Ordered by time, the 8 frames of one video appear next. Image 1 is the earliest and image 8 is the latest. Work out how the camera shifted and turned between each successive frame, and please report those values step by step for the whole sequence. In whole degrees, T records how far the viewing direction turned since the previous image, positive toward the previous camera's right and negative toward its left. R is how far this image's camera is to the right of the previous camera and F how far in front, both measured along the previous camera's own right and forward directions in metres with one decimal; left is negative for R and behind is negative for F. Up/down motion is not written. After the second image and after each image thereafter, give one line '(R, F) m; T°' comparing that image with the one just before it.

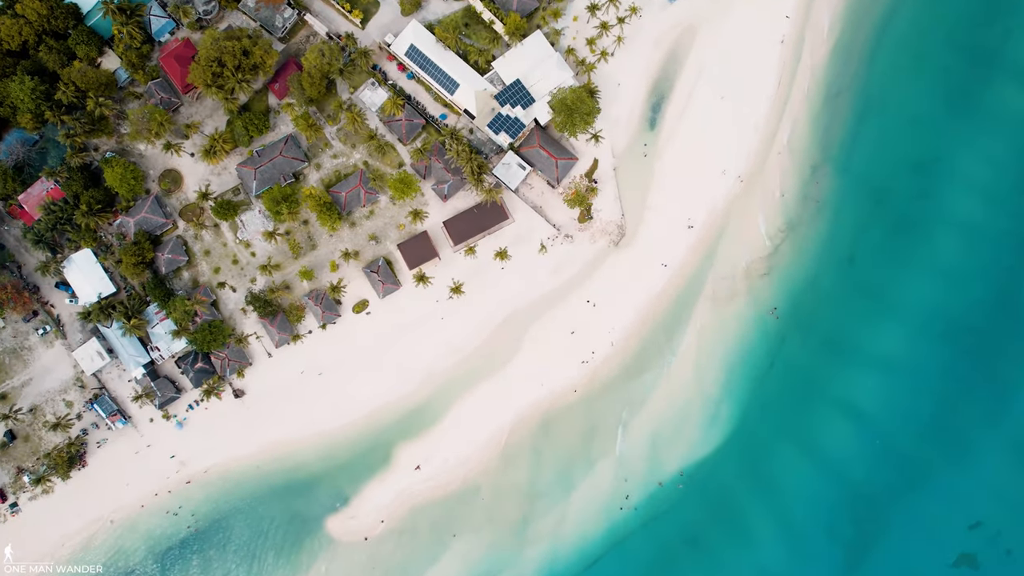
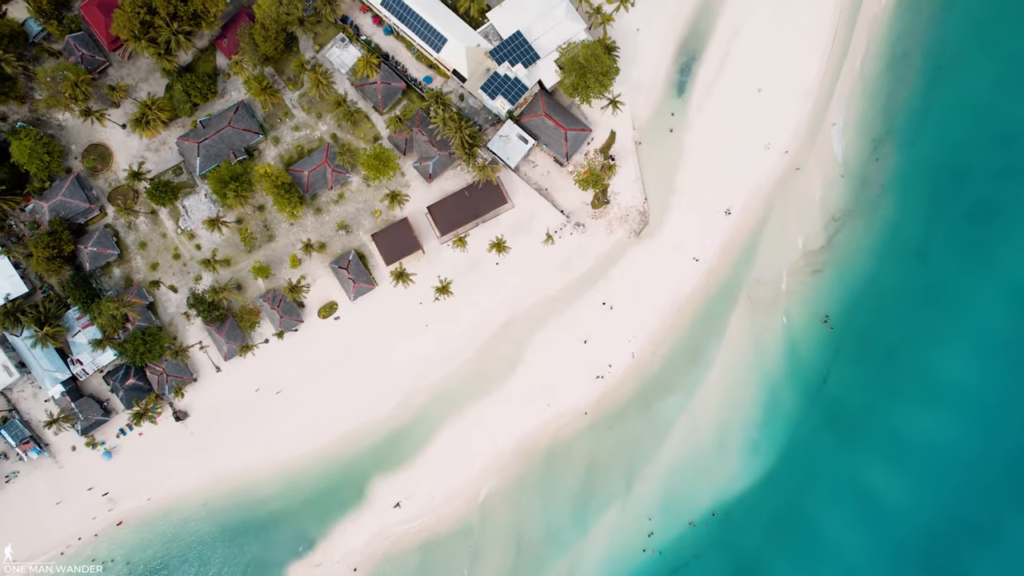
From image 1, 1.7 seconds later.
(+0.1, +7.7) m; 0°
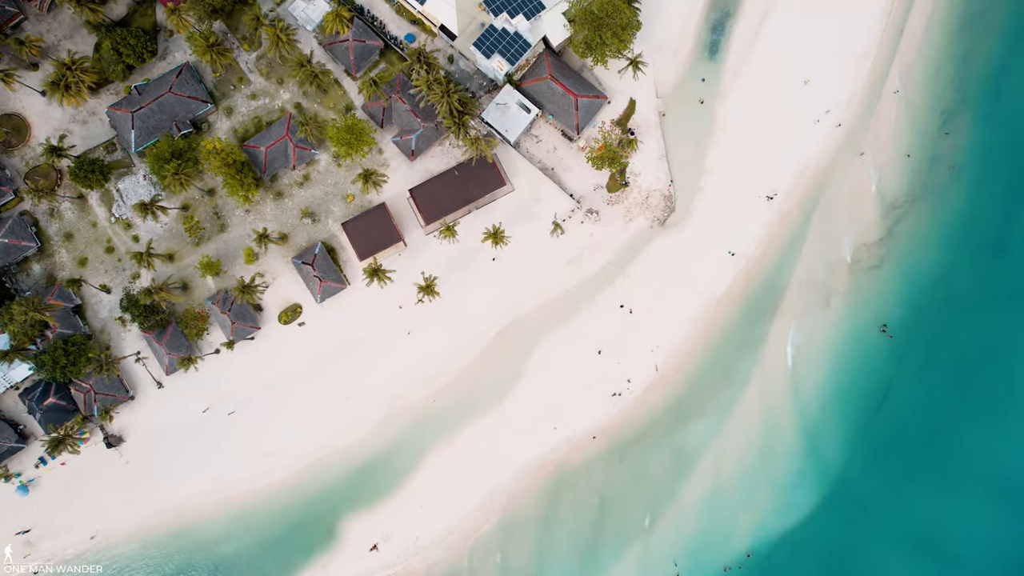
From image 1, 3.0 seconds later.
(0.0, +6.0) m; 0°
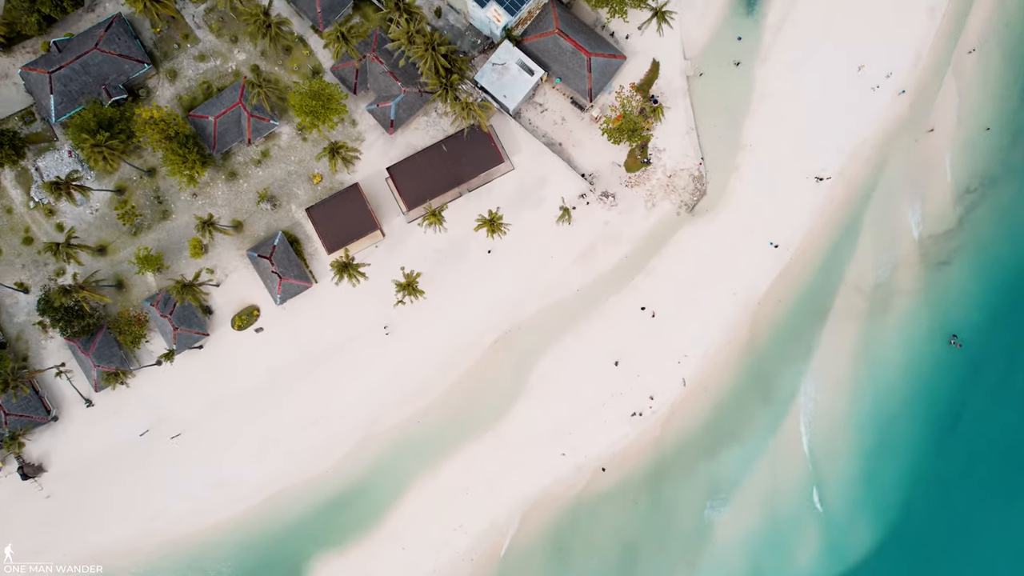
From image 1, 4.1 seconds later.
(0.0, +4.9) m; 0°
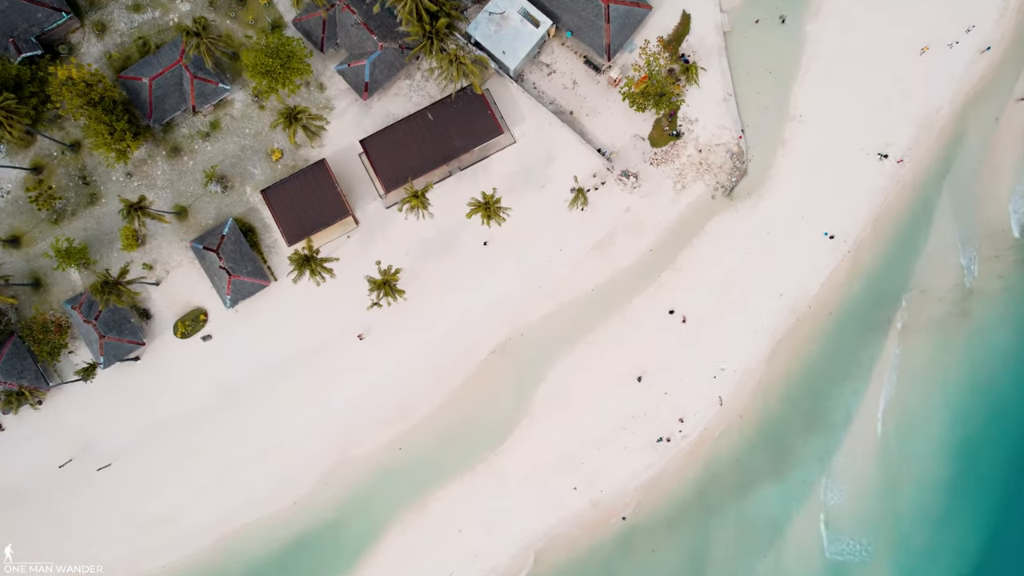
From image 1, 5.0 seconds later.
(-0.2, +4.3) m; 0°
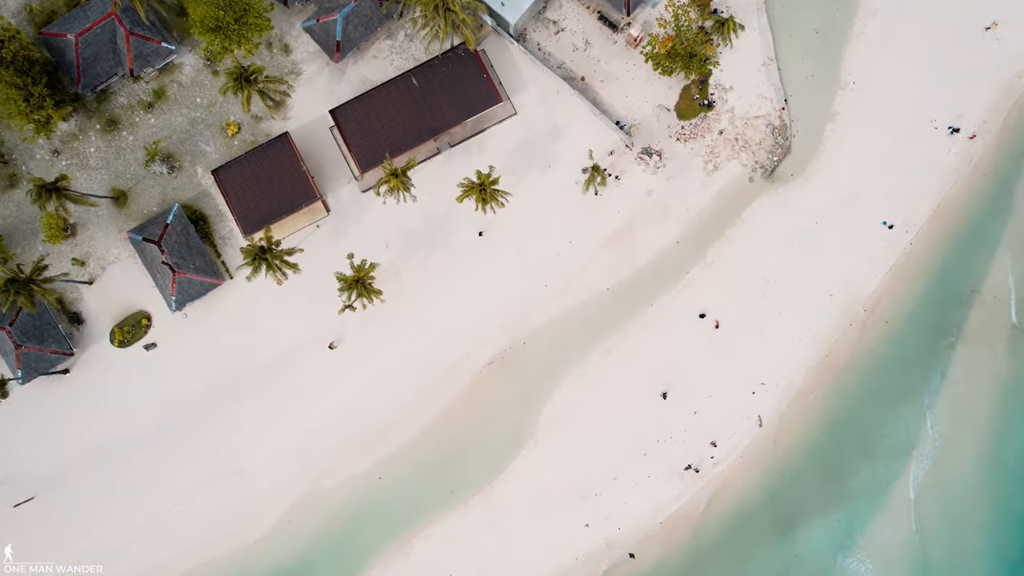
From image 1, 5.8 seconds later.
(-0.1, +3.3) m; 0°
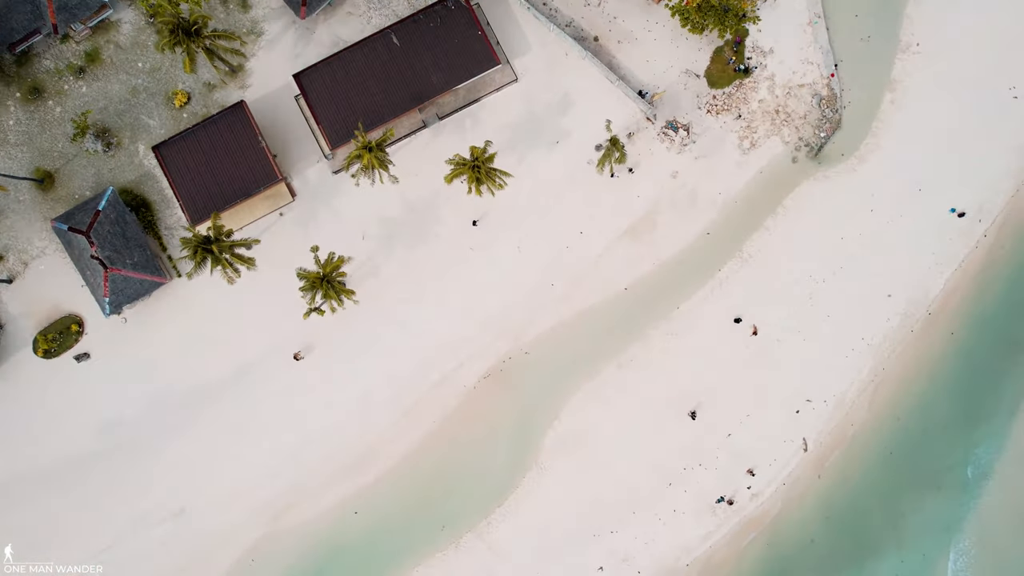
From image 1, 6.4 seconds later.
(-0.1, +2.7) m; 0°
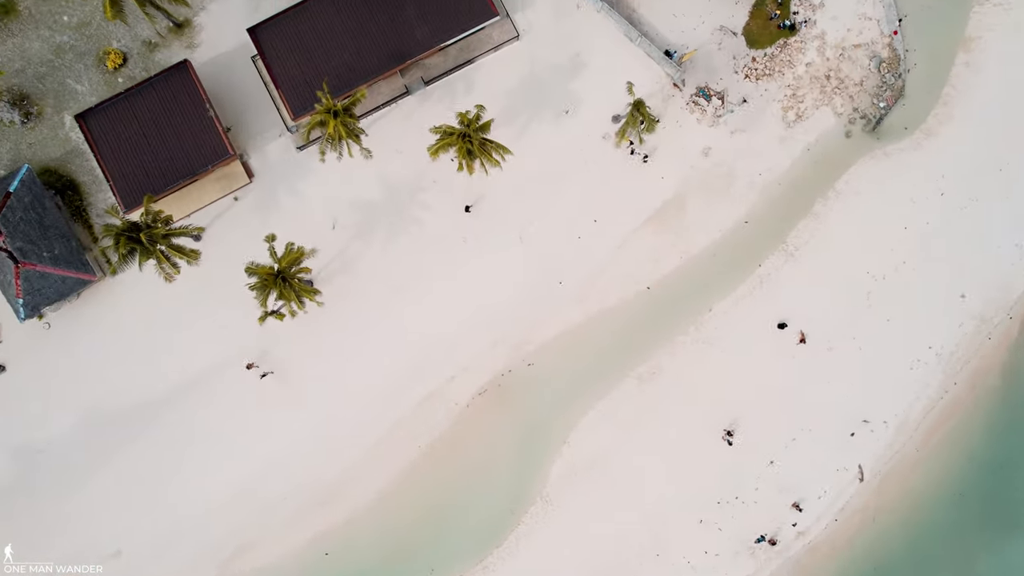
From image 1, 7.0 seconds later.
(-0.1, +2.4) m; 0°
